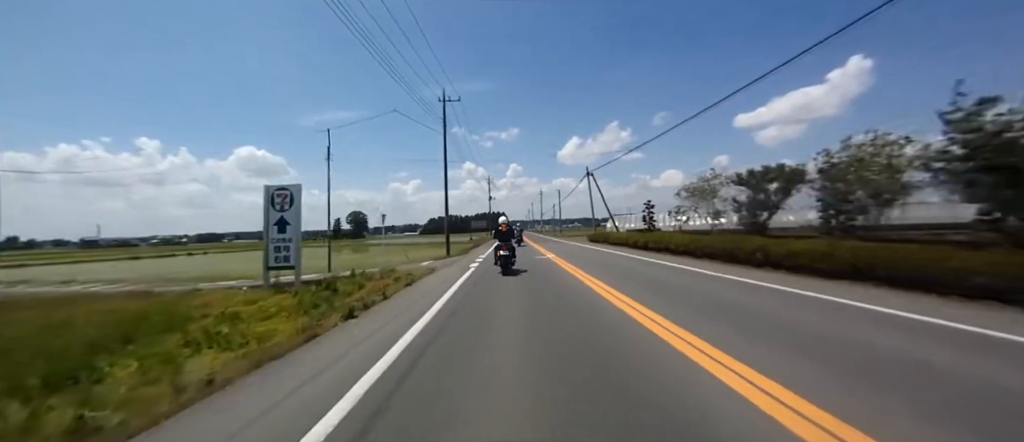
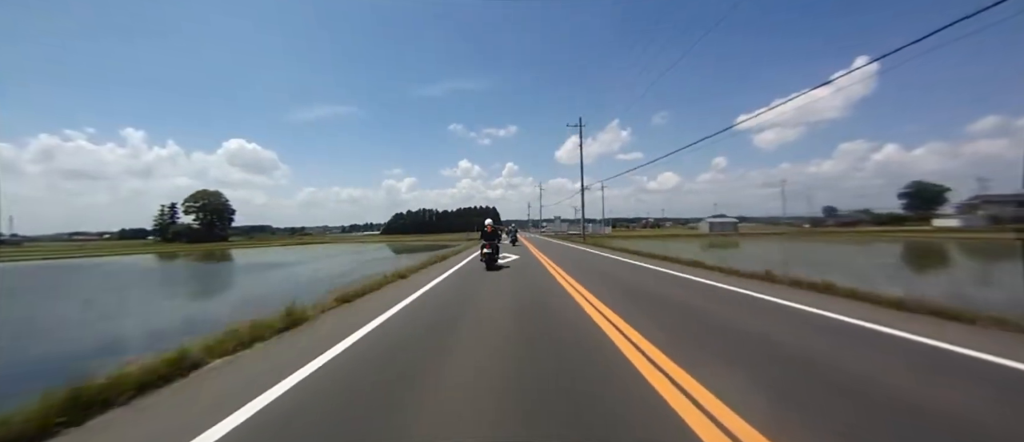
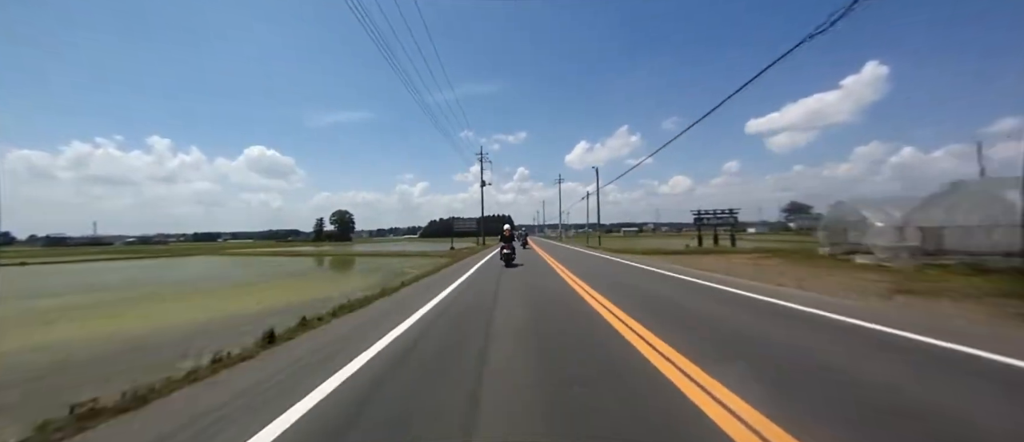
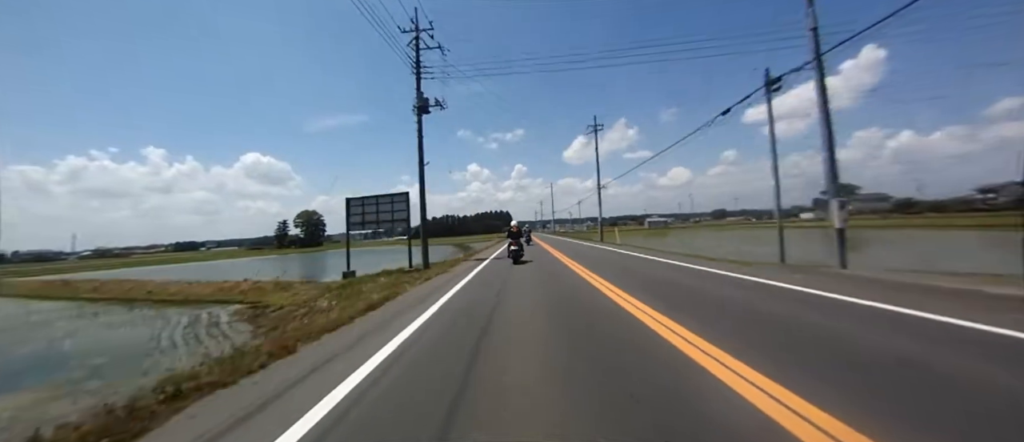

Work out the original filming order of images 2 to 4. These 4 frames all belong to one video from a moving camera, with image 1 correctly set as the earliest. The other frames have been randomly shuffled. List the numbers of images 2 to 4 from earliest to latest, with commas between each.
3, 4, 2
